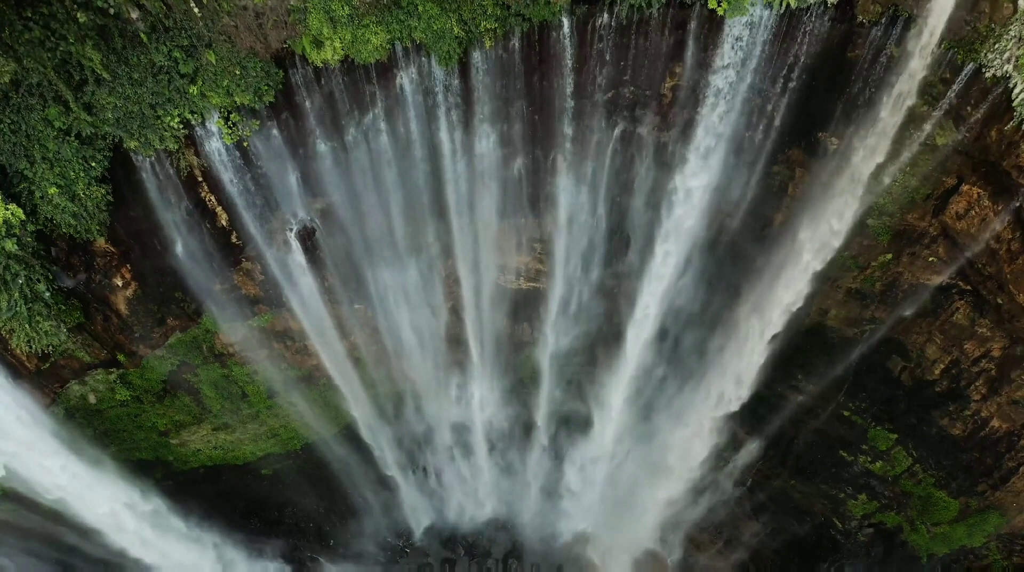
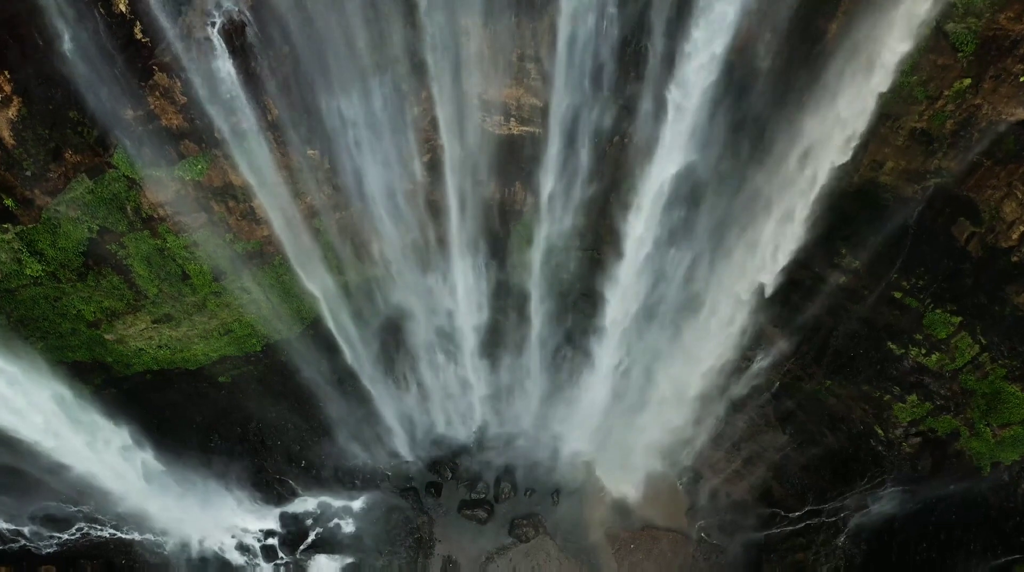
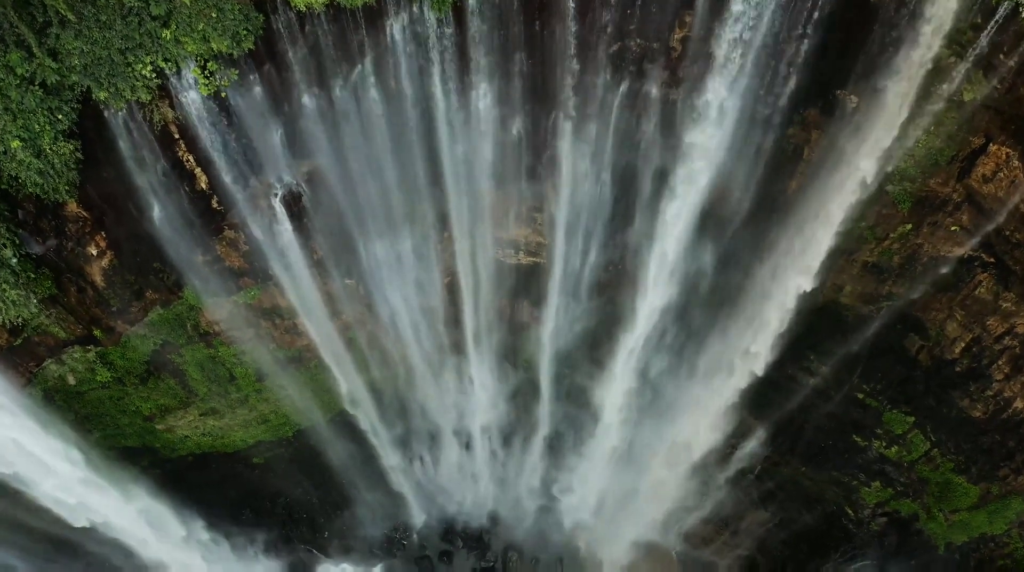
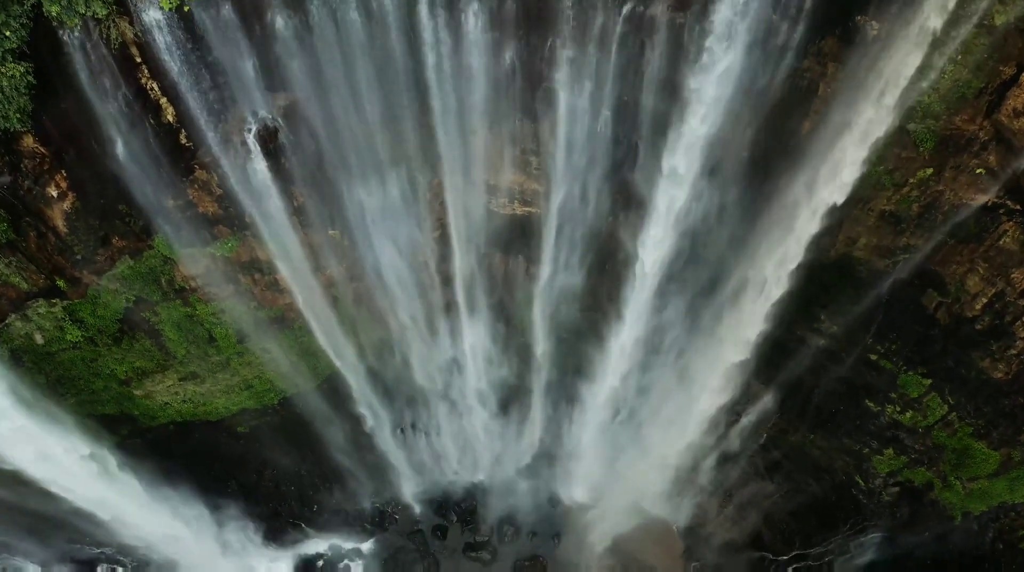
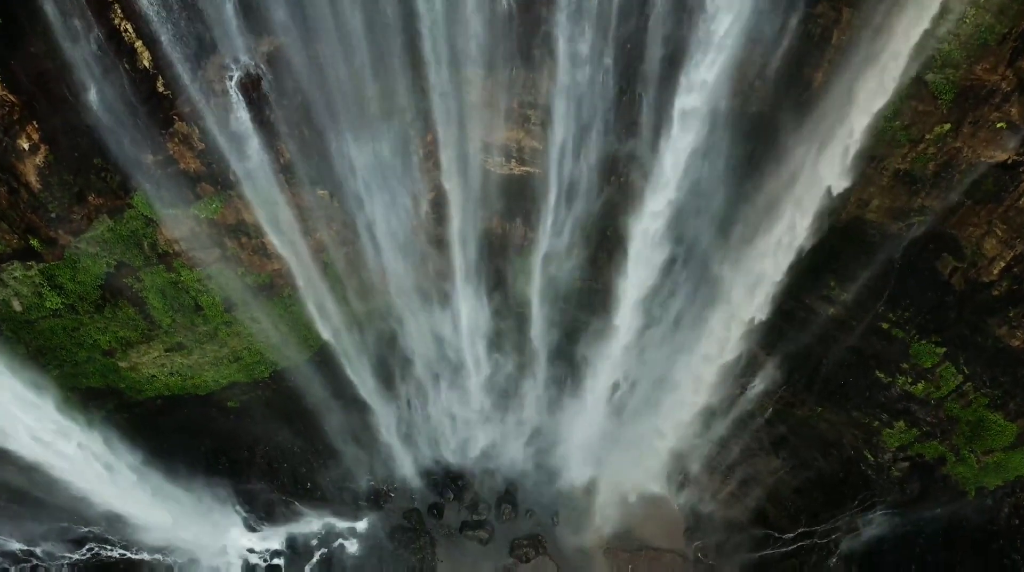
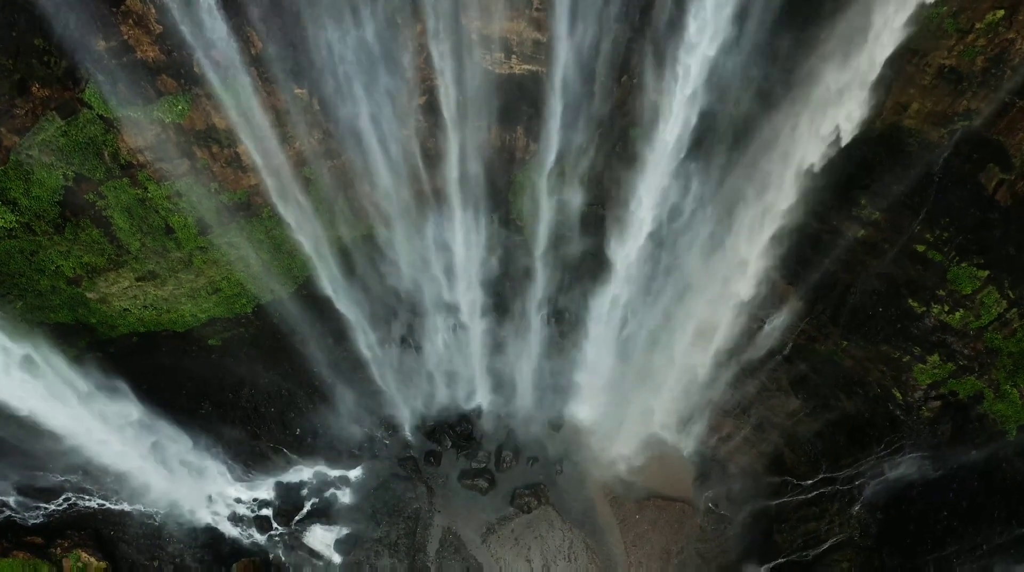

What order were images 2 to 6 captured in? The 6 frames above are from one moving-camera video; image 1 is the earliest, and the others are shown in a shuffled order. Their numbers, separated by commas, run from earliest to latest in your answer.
3, 4, 5, 2, 6
